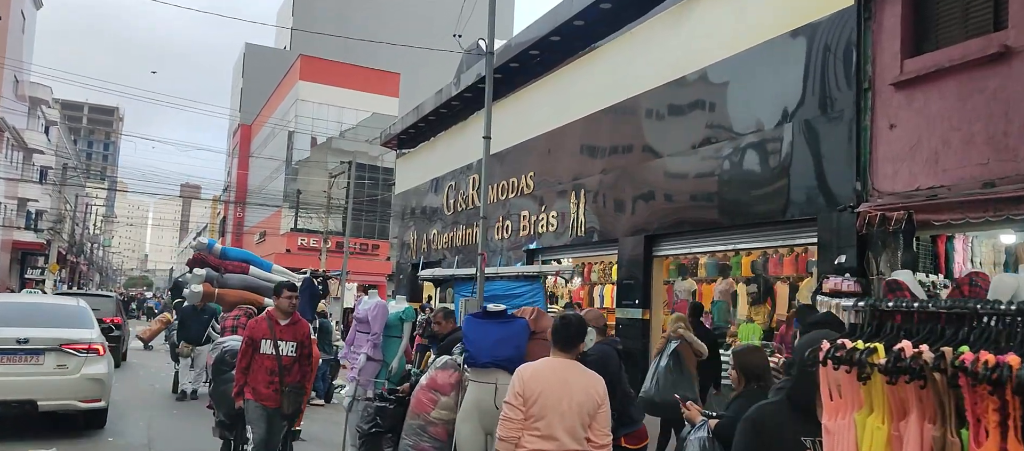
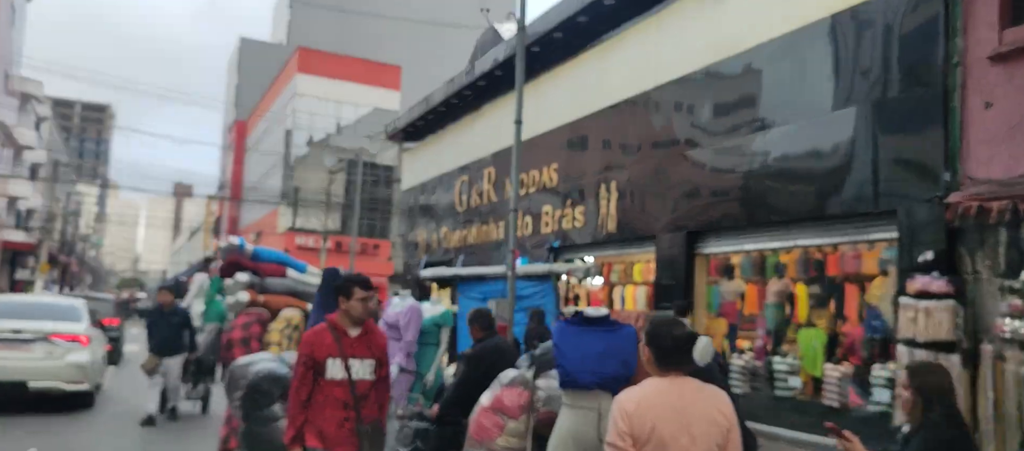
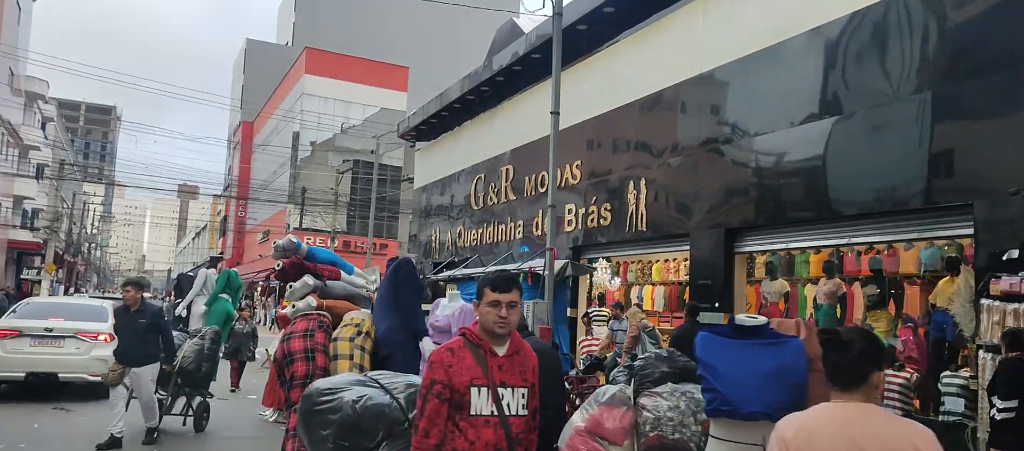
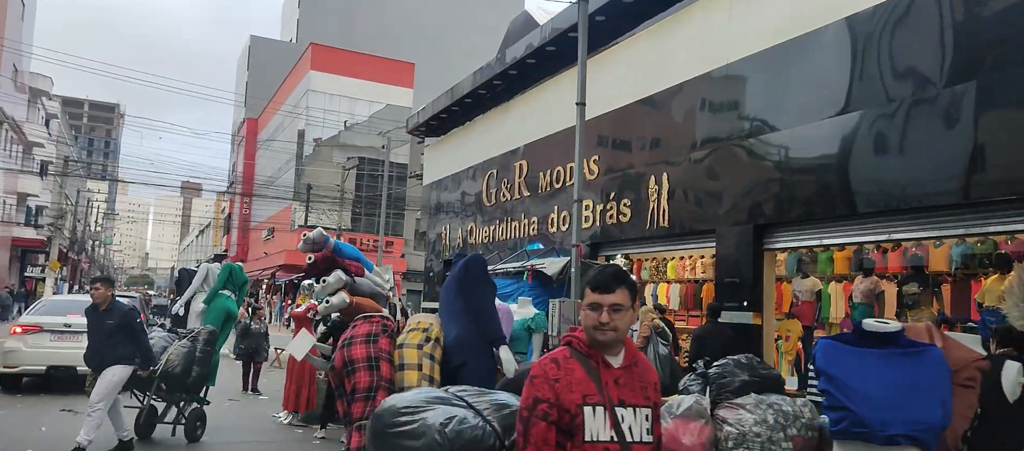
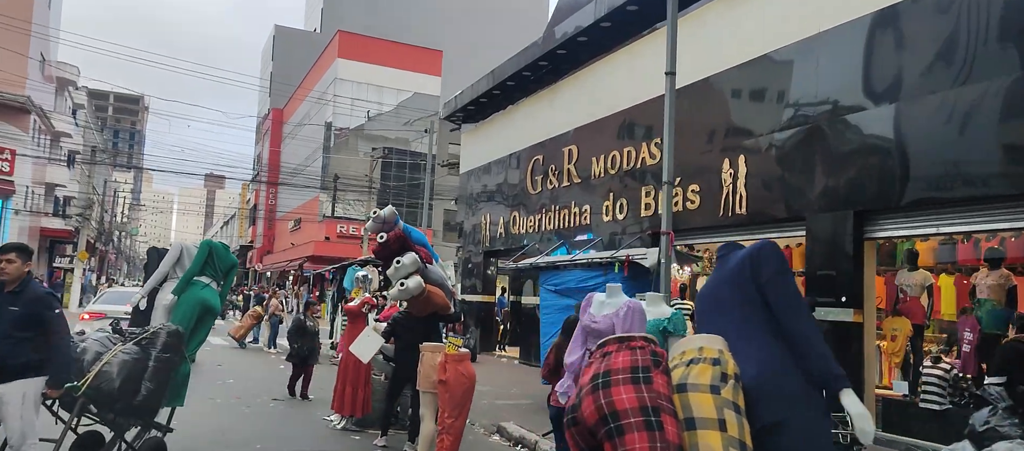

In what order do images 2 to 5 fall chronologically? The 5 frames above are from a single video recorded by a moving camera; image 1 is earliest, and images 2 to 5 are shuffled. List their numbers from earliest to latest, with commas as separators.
2, 3, 4, 5
